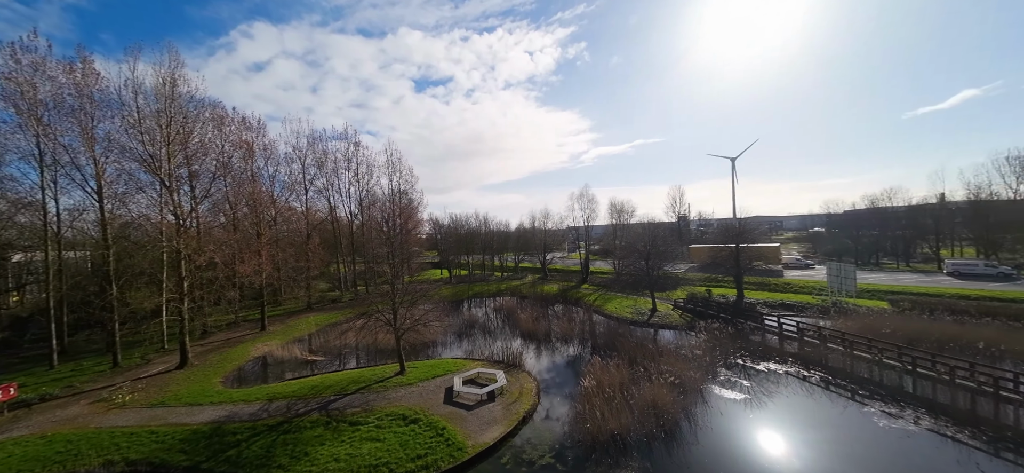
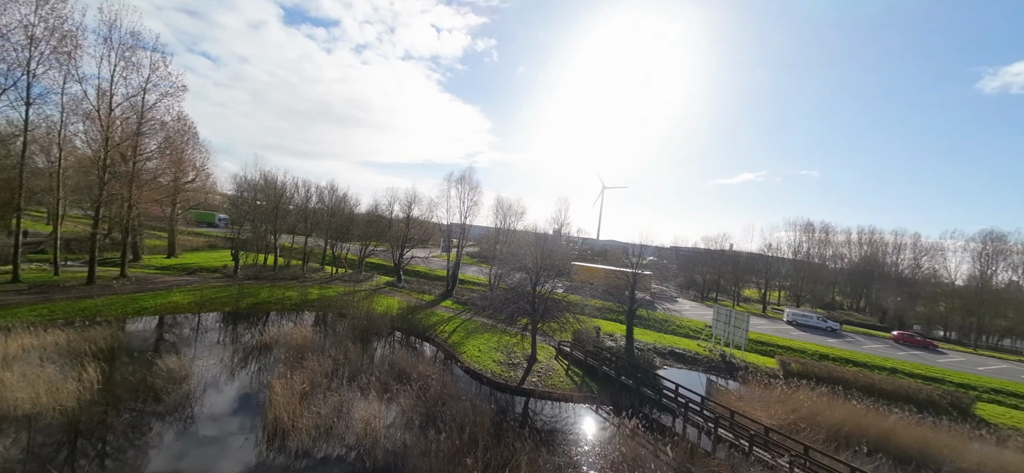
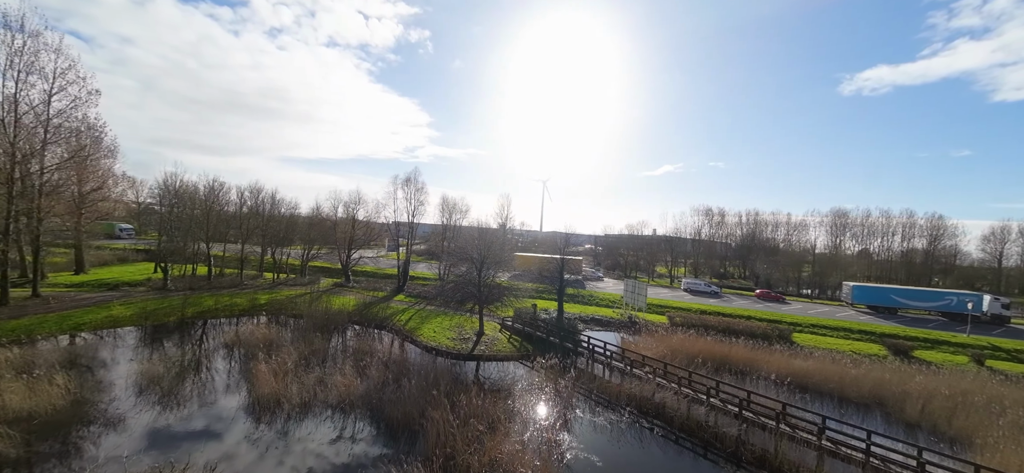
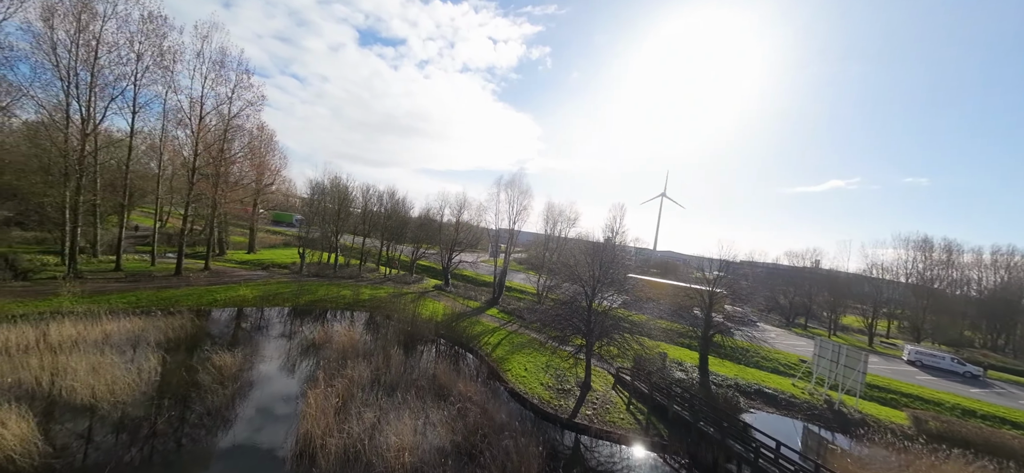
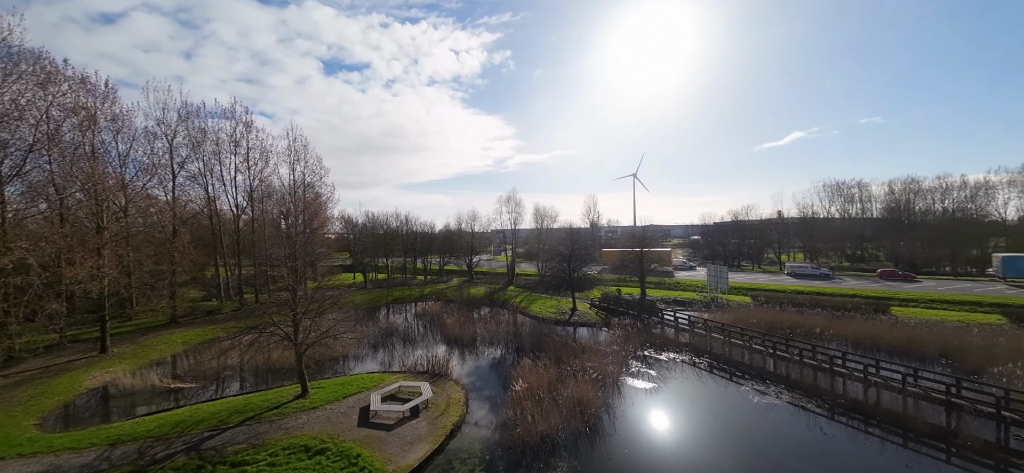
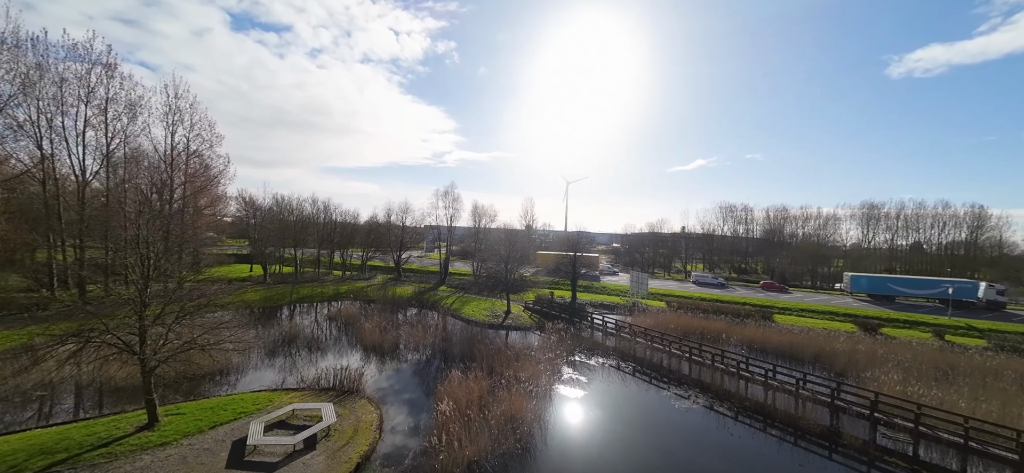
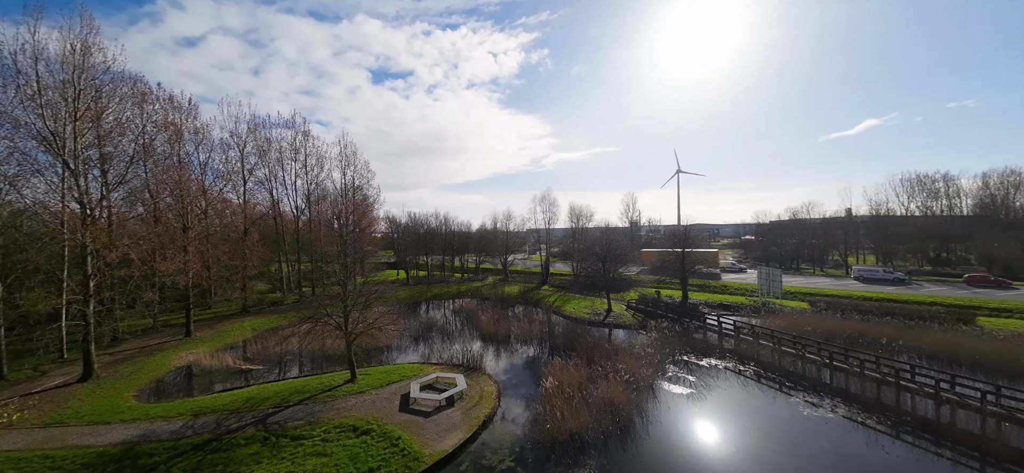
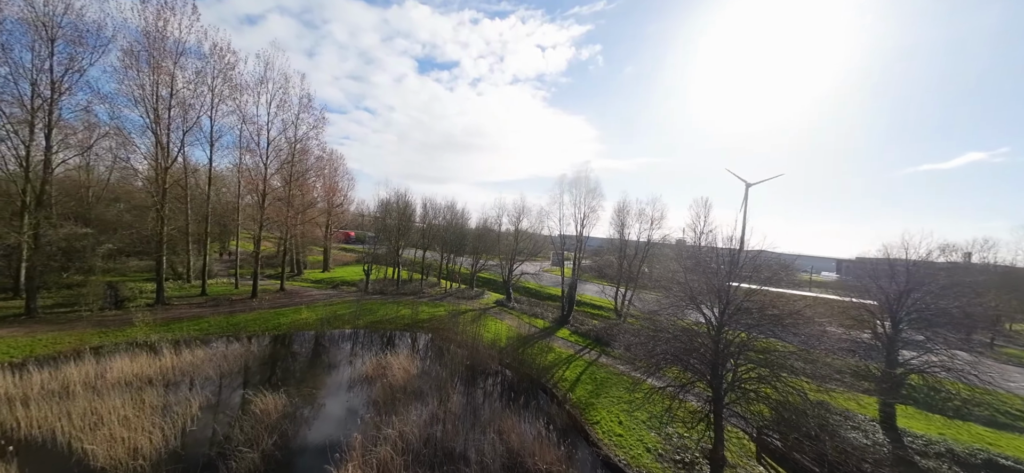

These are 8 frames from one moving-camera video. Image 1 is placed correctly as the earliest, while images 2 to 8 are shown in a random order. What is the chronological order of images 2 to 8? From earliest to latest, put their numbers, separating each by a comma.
7, 5, 6, 3, 2, 4, 8
